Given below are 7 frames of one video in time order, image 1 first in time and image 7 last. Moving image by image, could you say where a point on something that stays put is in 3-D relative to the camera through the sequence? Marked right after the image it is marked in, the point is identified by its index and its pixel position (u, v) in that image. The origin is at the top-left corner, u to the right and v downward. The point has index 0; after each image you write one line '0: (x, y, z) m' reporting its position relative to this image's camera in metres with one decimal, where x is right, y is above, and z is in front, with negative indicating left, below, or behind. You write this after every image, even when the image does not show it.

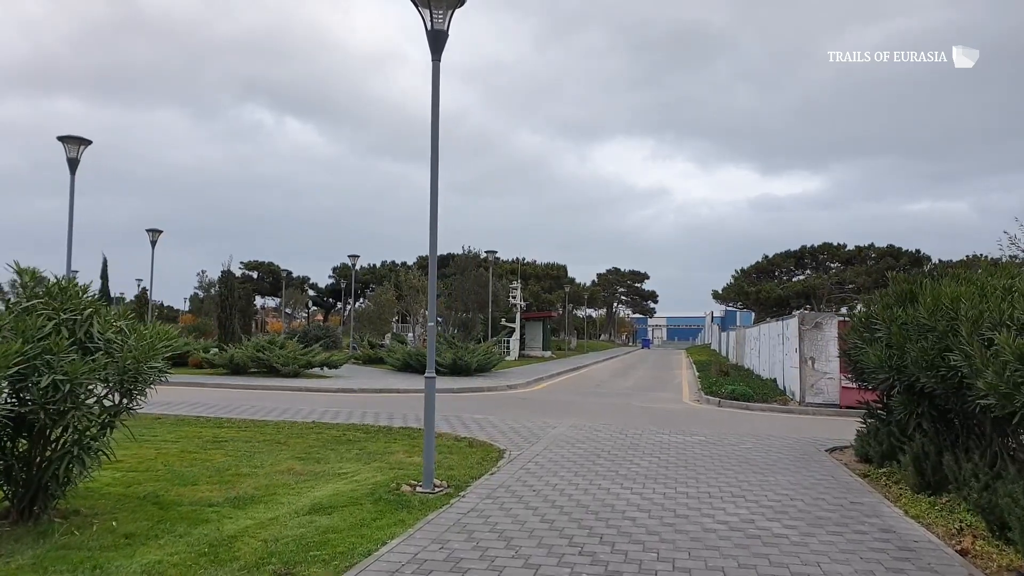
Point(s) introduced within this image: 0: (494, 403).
0: (-0.4, -2.9, +16.6) m
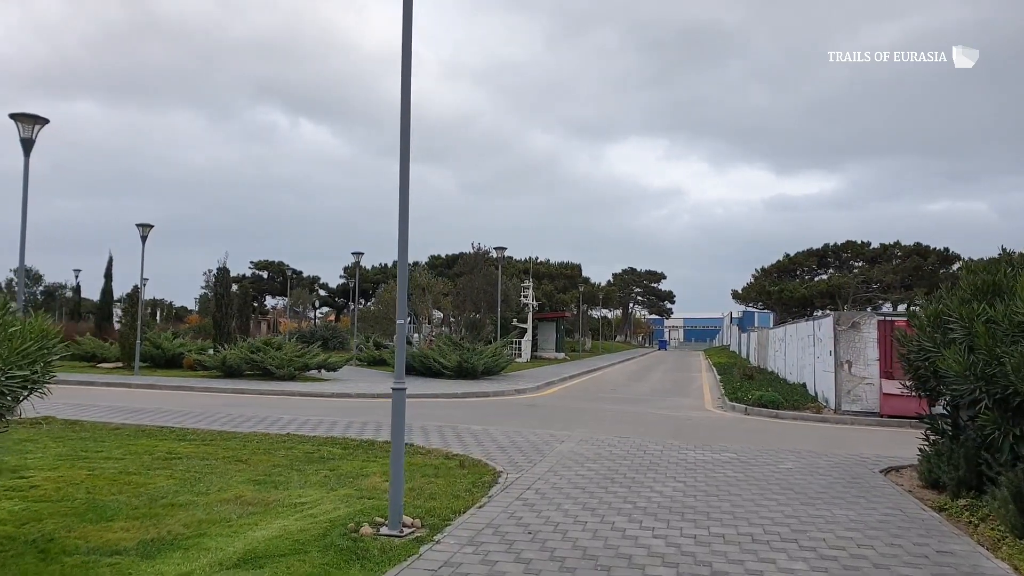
0: (-0.3, -2.8, +15.3) m
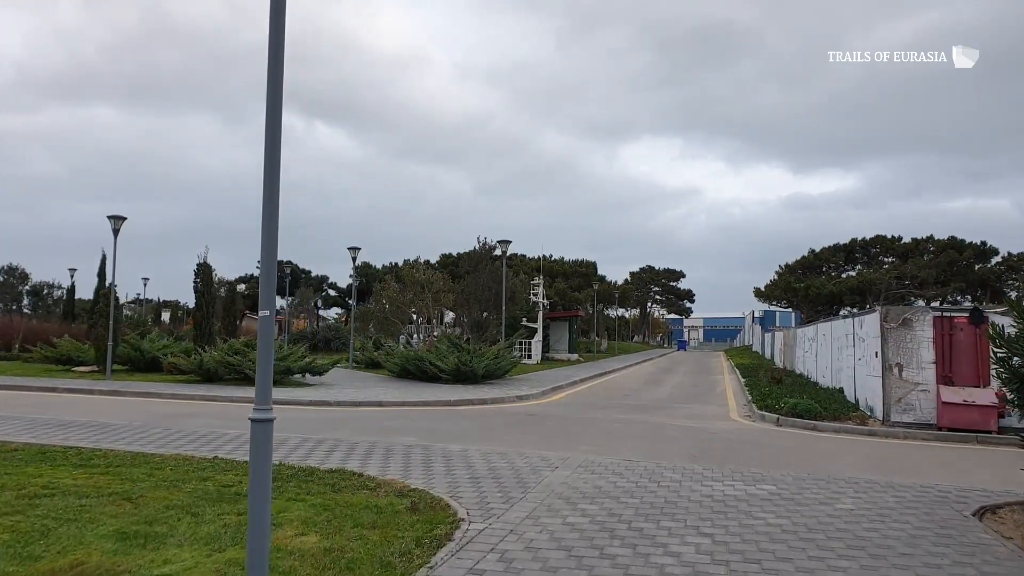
0: (-0.3, -2.7, +13.4) m
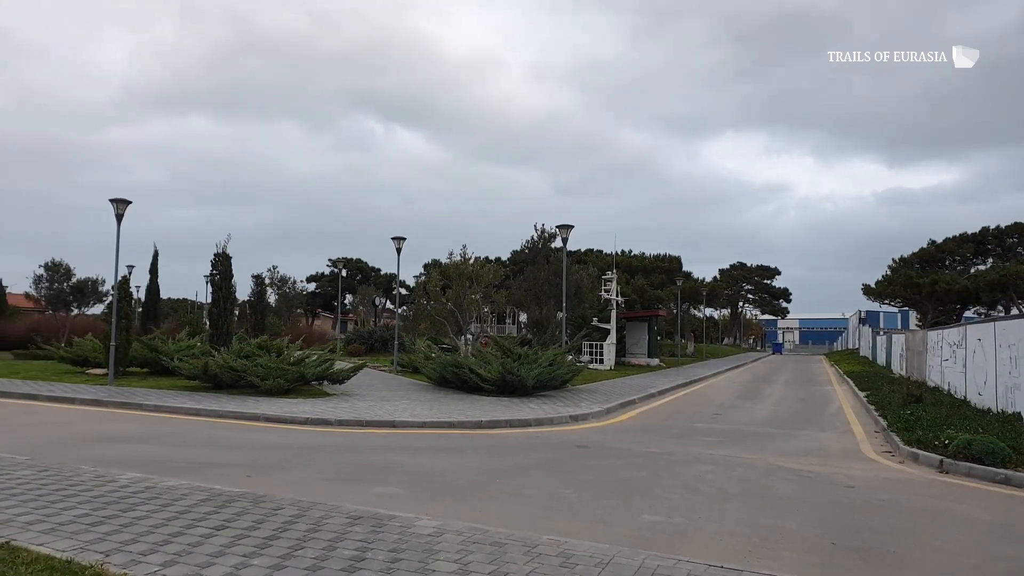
0: (+0.3, -2.5, +9.8) m
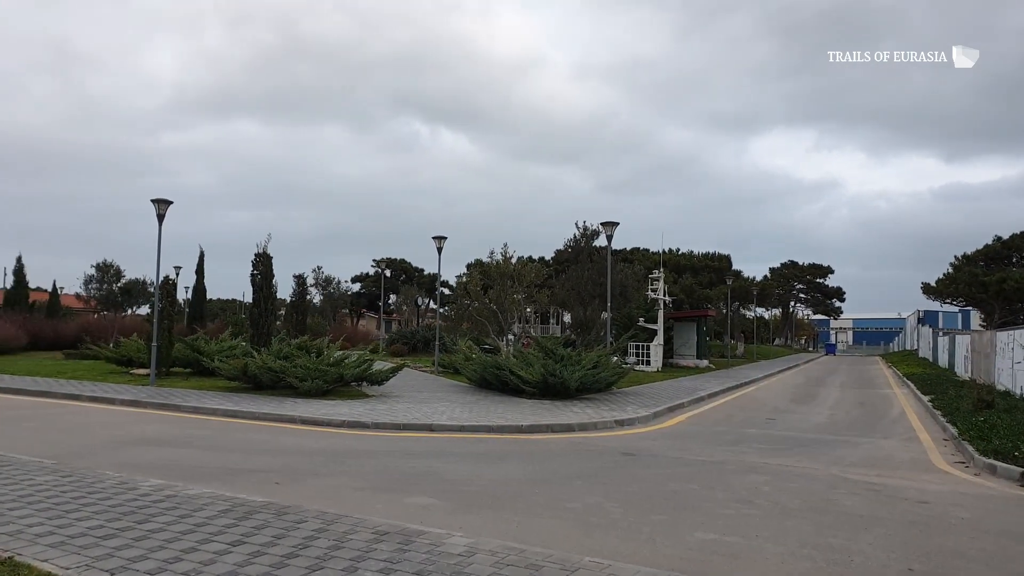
0: (+0.8, -2.4, +9.3) m
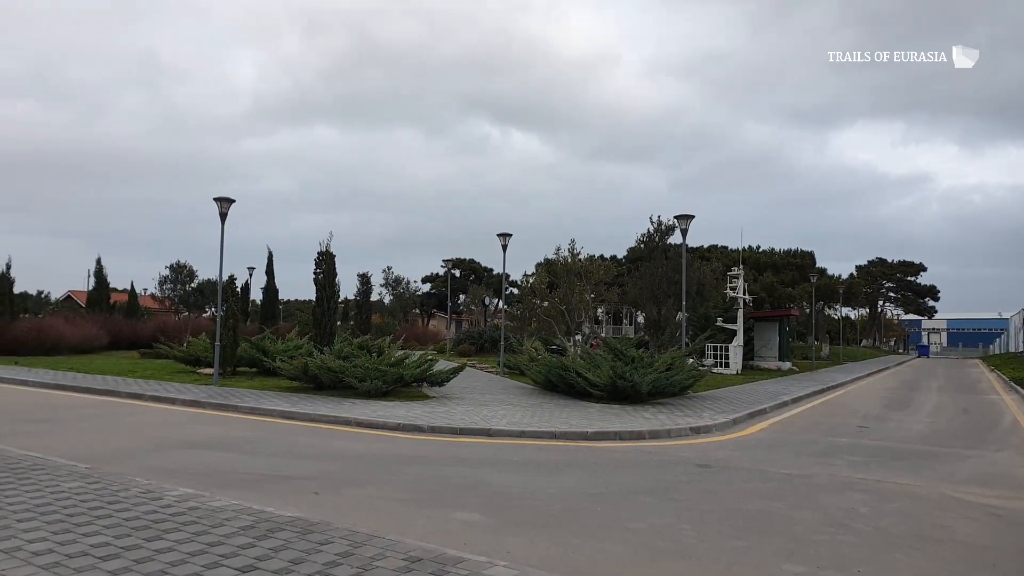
0: (+1.6, -2.4, +8.3) m
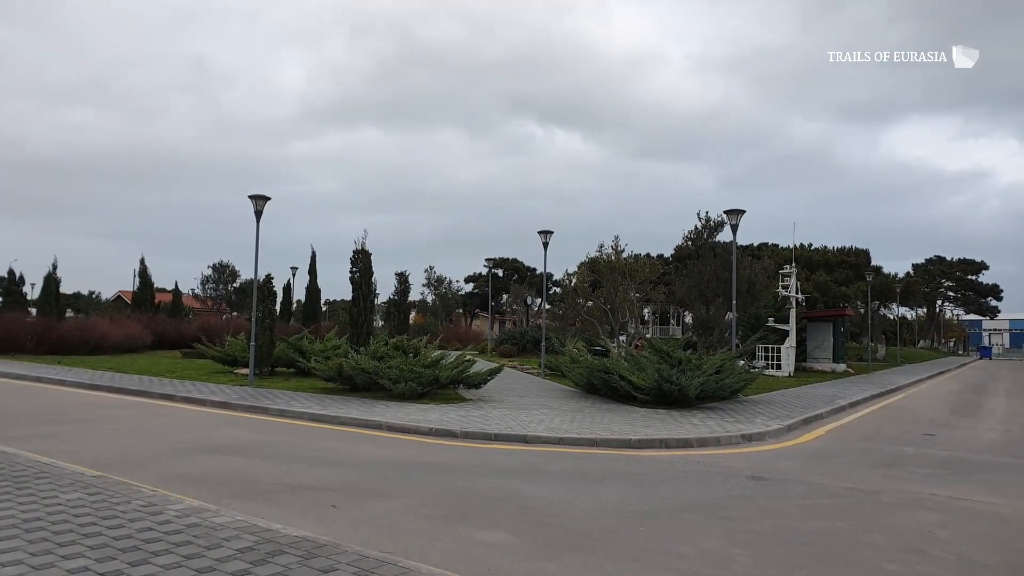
0: (+2.0, -2.3, +7.6) m
